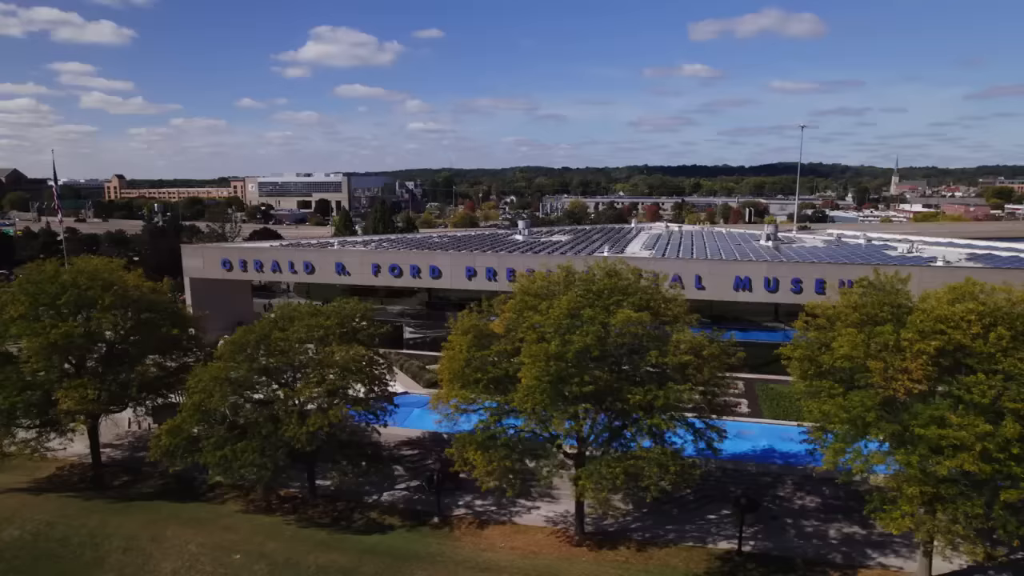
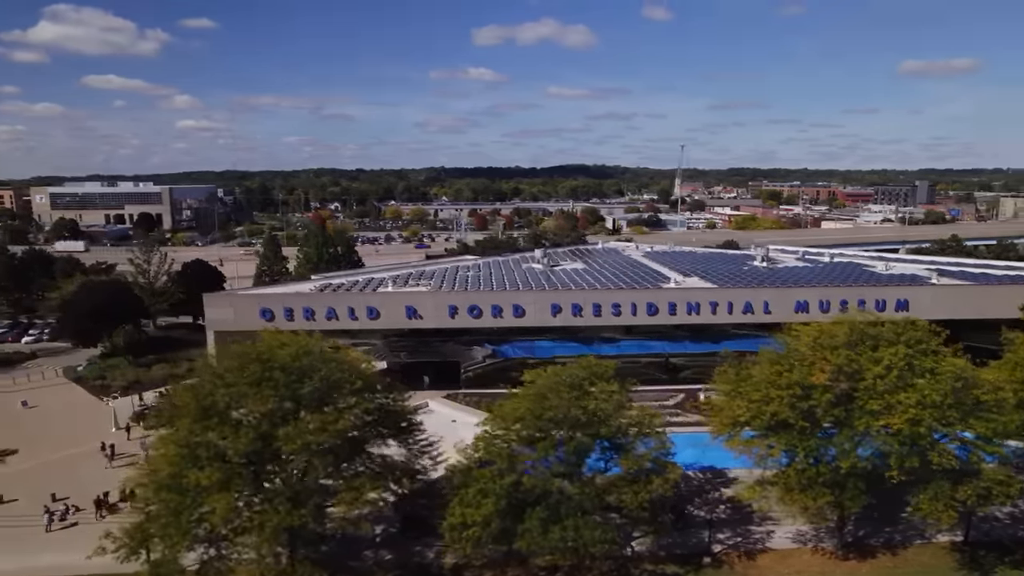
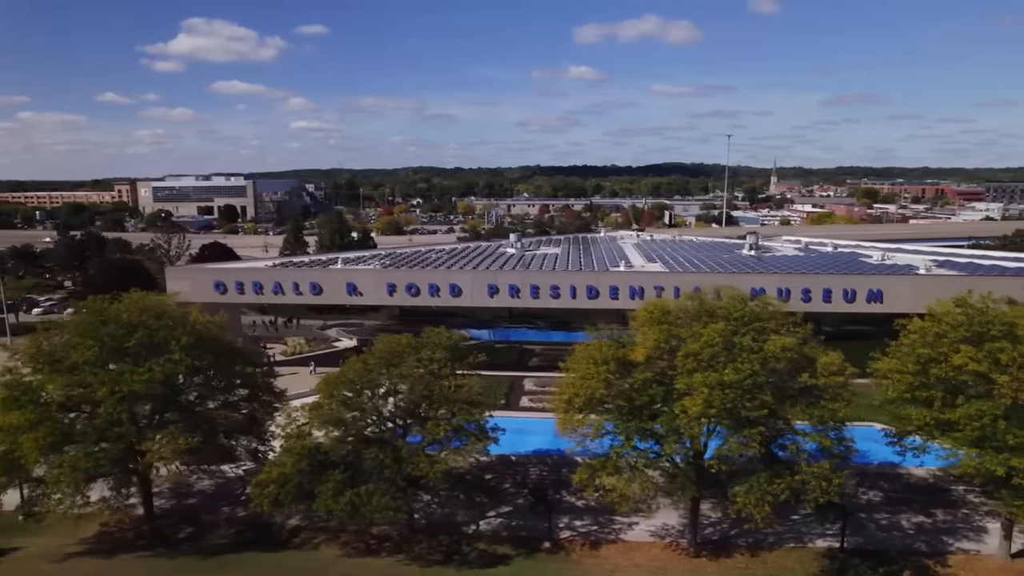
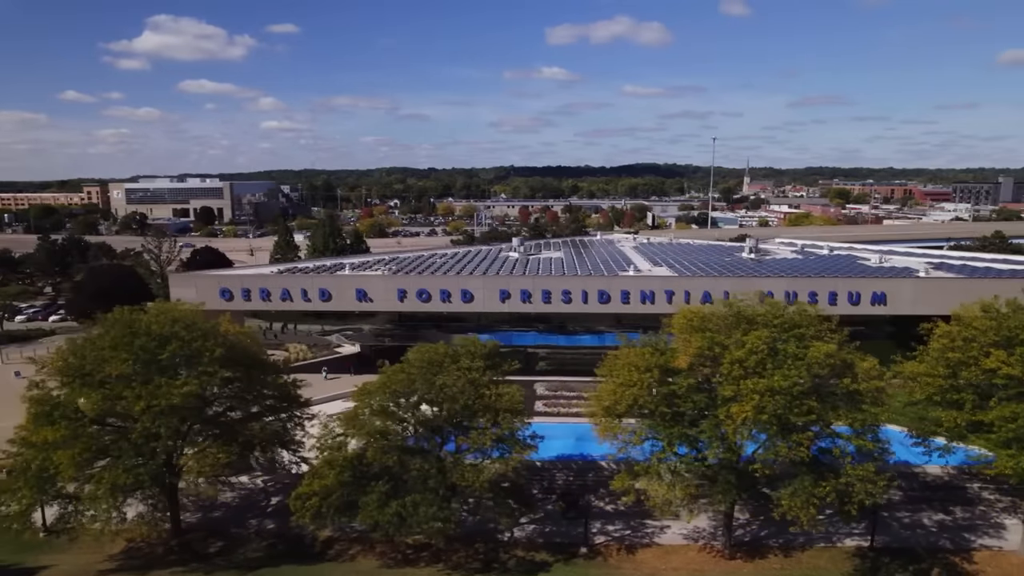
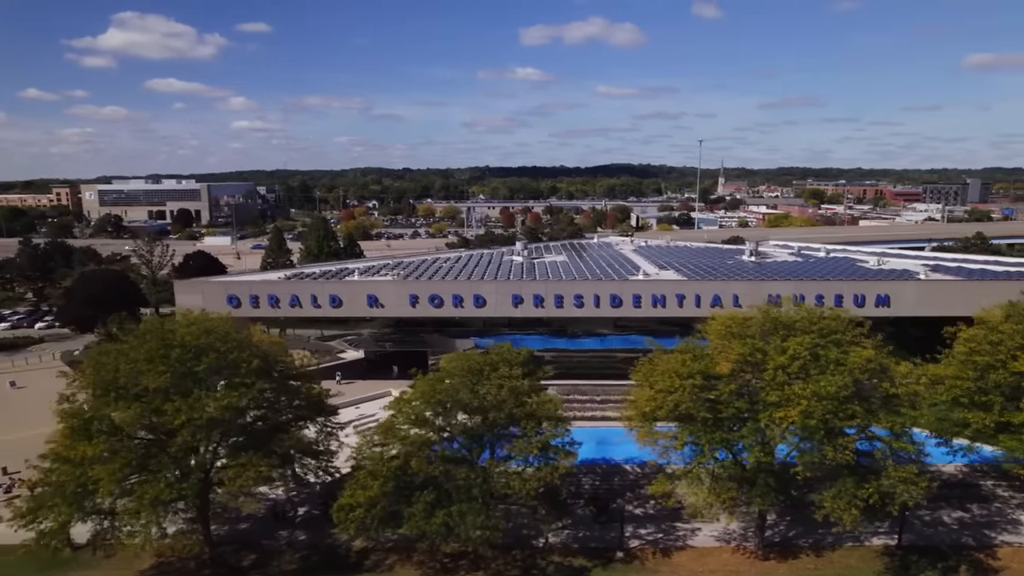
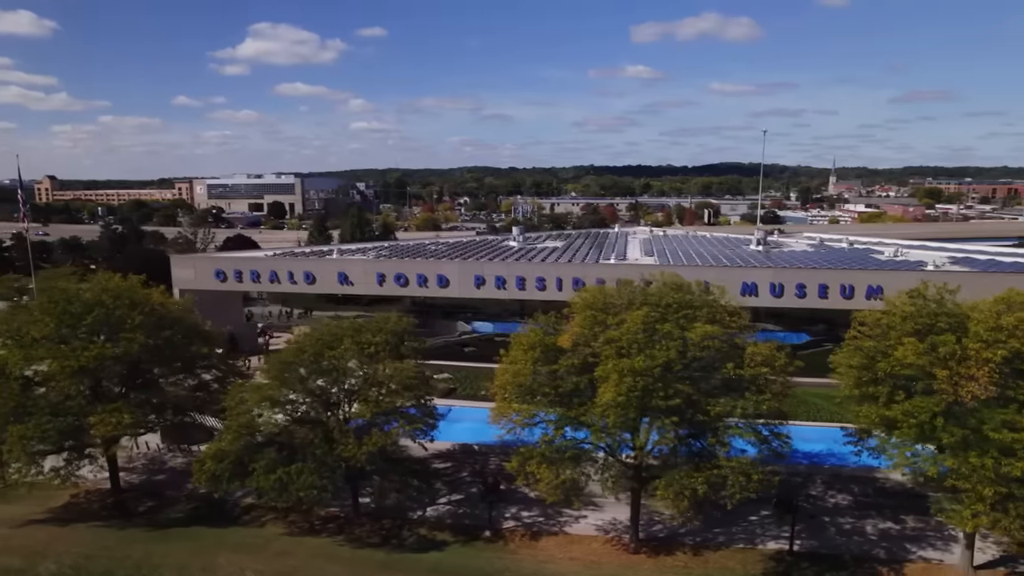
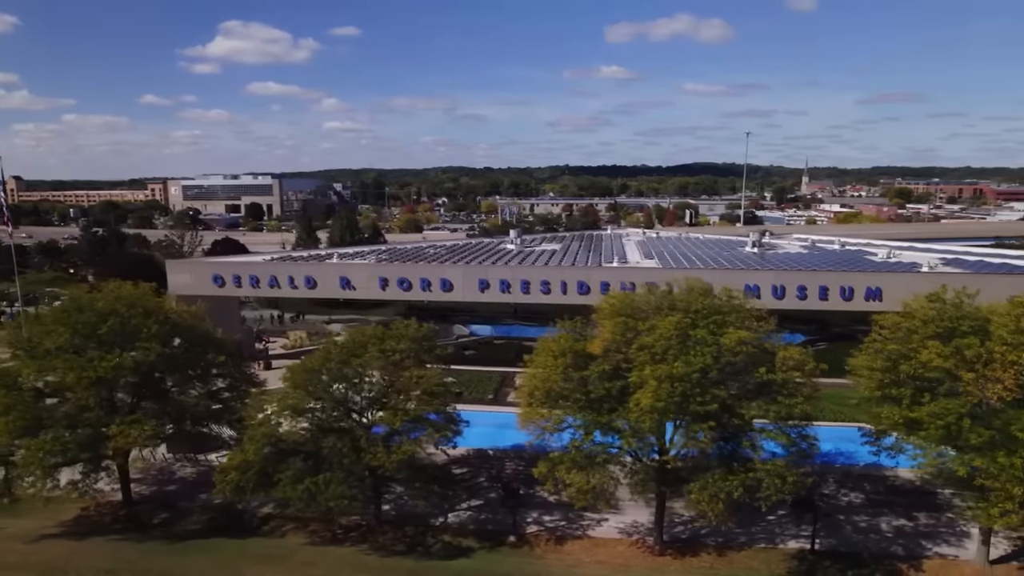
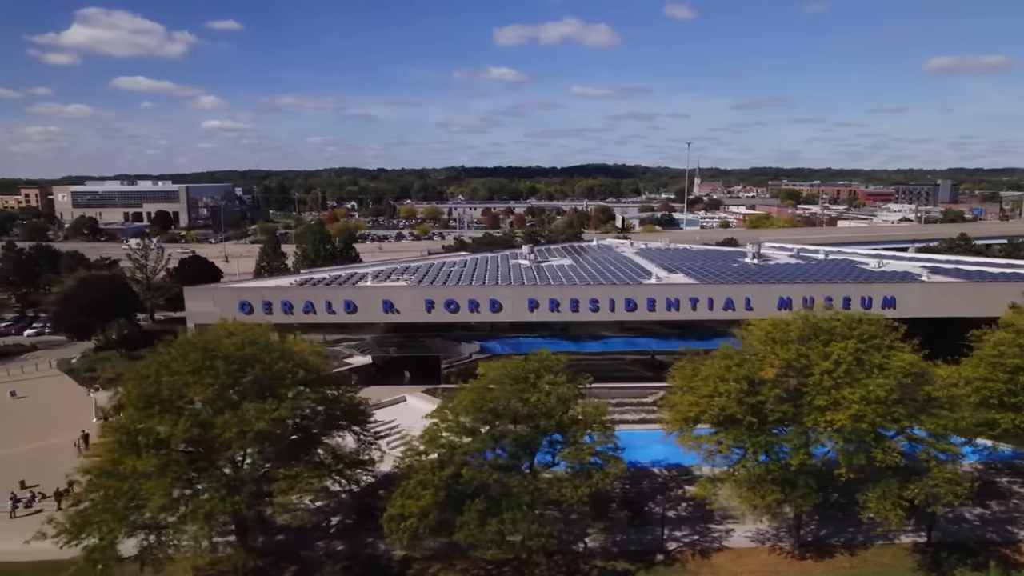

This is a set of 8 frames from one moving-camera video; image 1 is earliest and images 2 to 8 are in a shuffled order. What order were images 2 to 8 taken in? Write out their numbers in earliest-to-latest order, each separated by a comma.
6, 7, 3, 4, 5, 8, 2
